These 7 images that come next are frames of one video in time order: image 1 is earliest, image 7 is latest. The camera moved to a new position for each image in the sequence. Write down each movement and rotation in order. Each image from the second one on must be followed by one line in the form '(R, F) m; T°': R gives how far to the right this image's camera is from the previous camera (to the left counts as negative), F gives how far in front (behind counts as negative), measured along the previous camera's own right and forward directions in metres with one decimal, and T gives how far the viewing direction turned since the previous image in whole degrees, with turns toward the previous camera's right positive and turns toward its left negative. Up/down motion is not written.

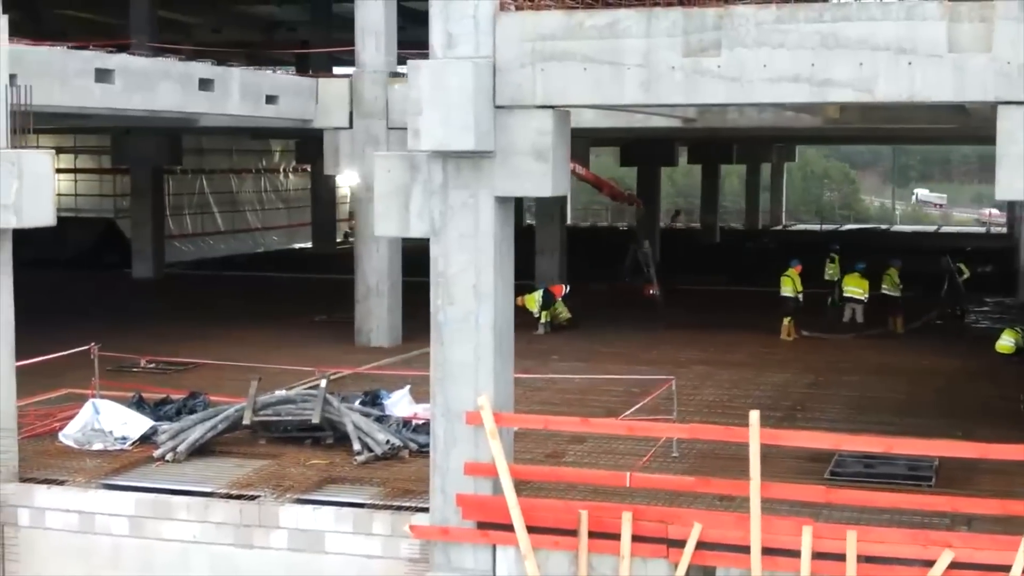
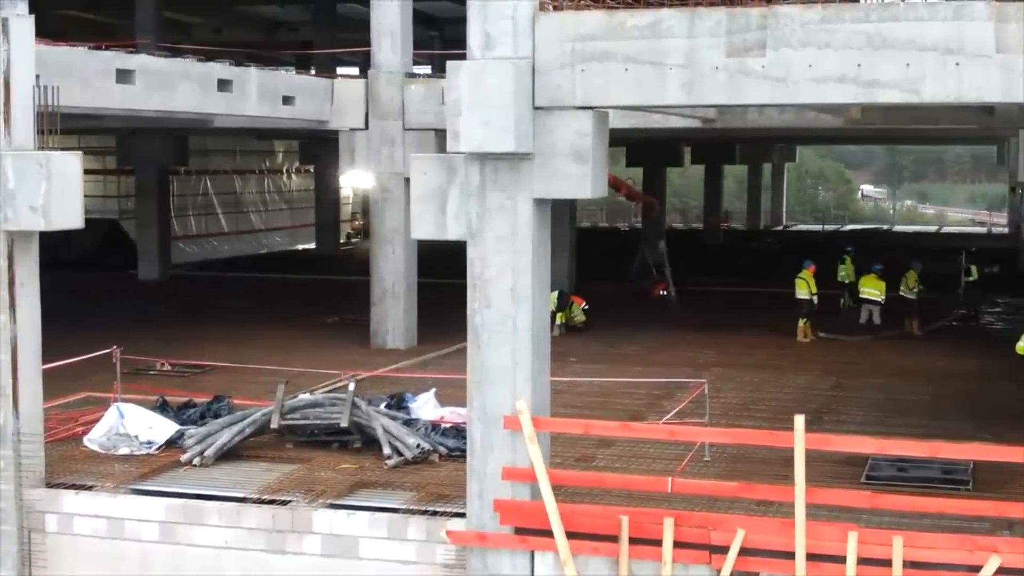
(-0.3, +0.1) m; 0°
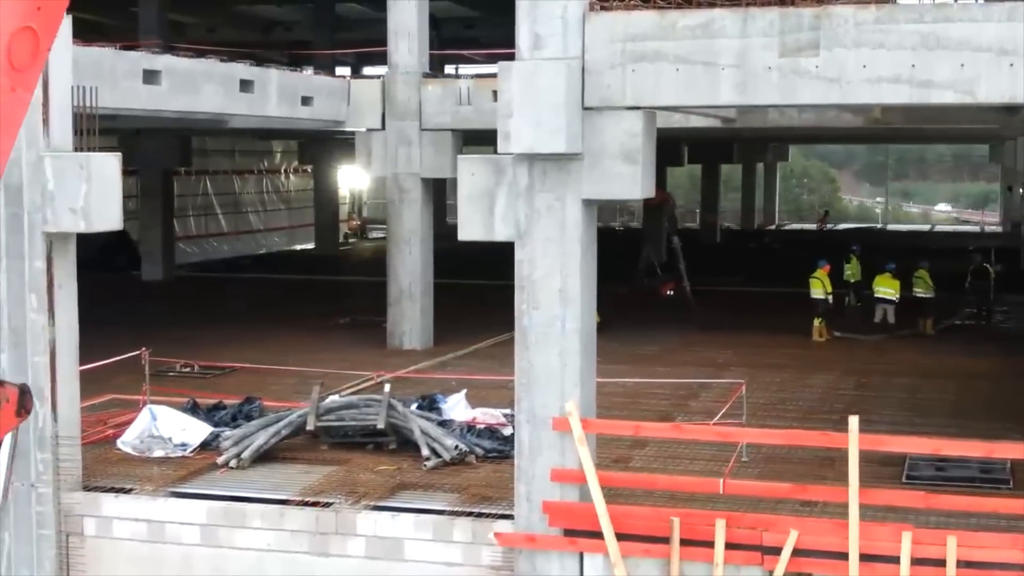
(-0.5, 0.0) m; 0°
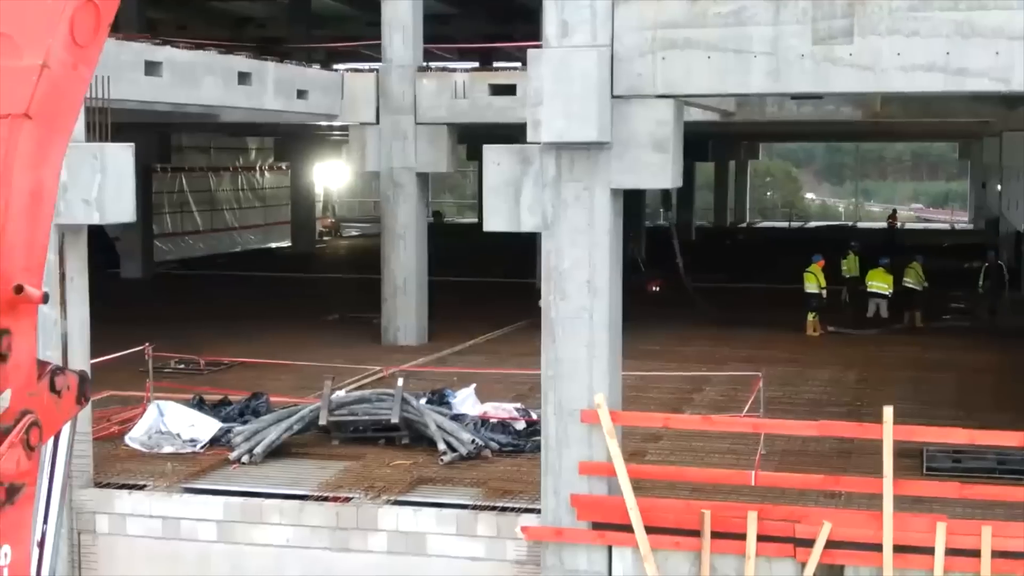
(-0.5, +0.1) m; +1°
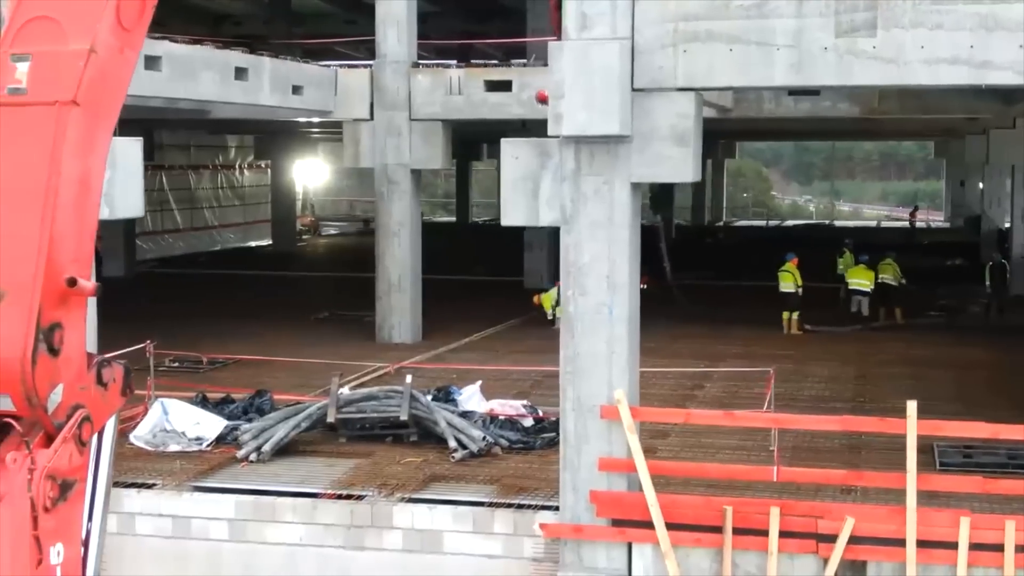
(-0.3, +0.1) m; +1°
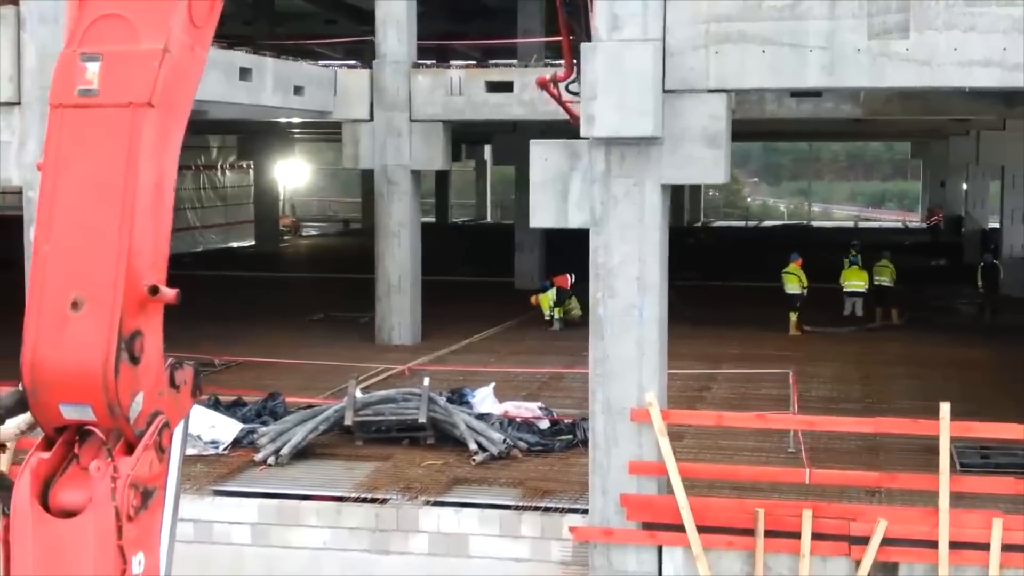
(-0.4, +0.1) m; +1°
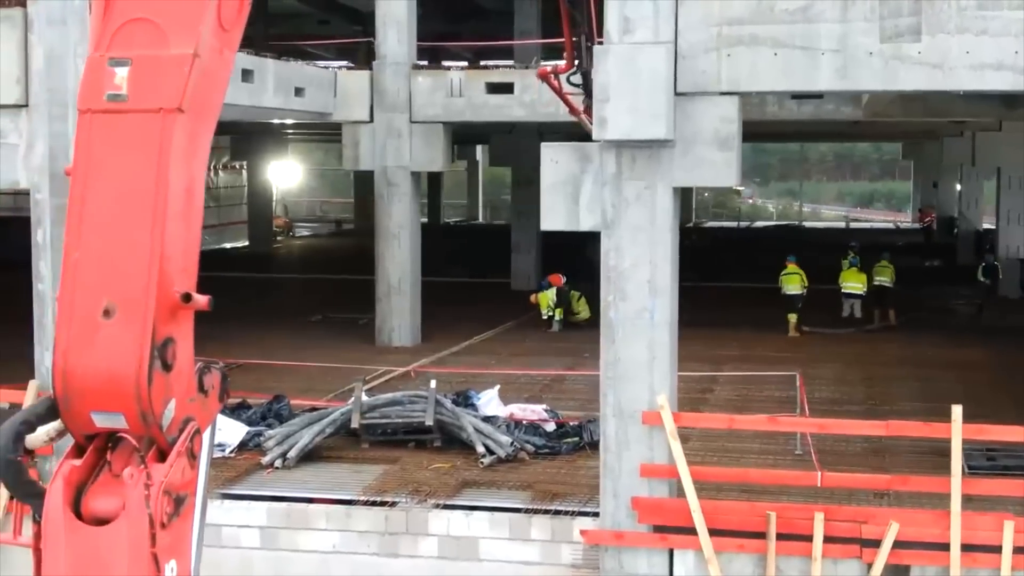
(-0.2, 0.0) m; 0°
